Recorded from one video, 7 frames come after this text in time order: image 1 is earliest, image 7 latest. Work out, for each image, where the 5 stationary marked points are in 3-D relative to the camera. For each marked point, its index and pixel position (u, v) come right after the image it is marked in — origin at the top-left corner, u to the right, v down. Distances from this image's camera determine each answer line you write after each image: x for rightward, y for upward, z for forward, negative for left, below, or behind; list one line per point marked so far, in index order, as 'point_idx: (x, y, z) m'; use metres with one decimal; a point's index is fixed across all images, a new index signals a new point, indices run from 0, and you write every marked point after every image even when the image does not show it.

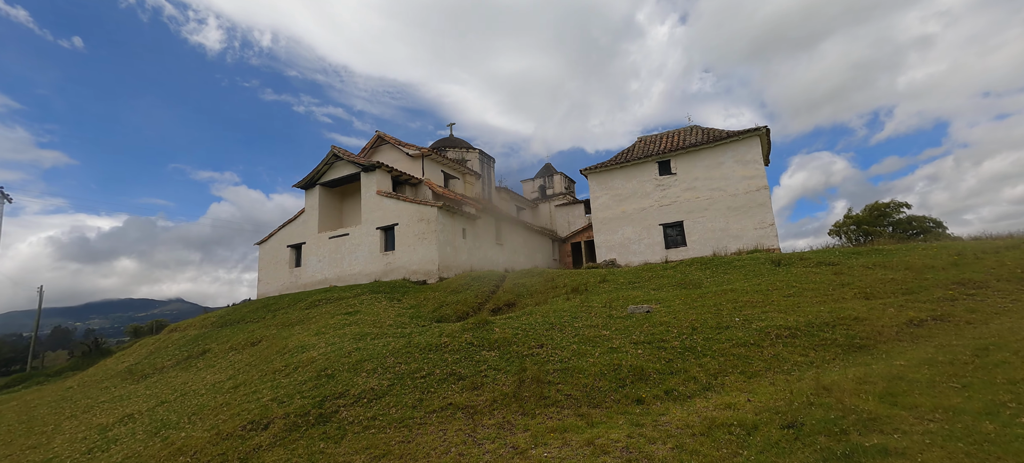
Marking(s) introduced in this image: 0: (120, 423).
0: (-10.7, -5.2, +11.4) m
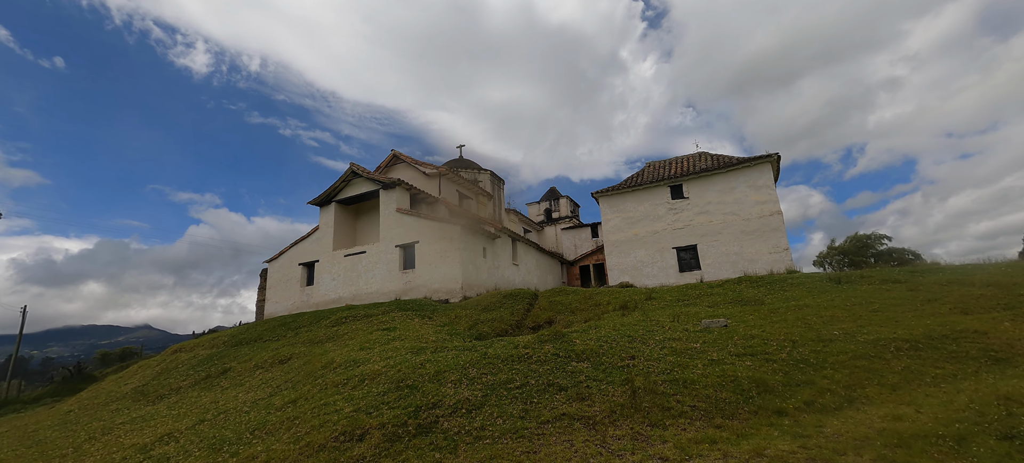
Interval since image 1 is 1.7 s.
0: (-8.8, -5.3, +10.4) m
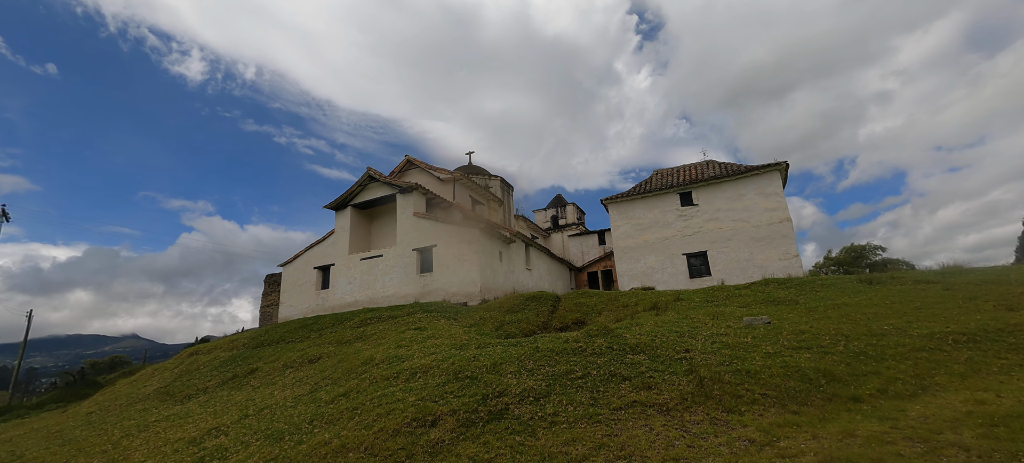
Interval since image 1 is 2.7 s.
0: (-7.6, -5.1, +10.3) m
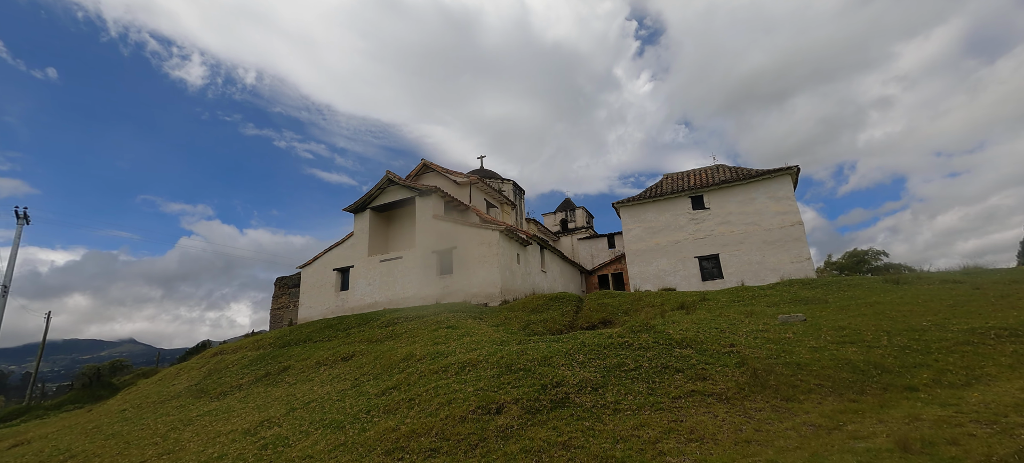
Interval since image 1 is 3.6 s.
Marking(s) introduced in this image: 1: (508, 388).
0: (-6.5, -5.1, +10.6) m
1: (-0.1, -3.1, +8.3) m
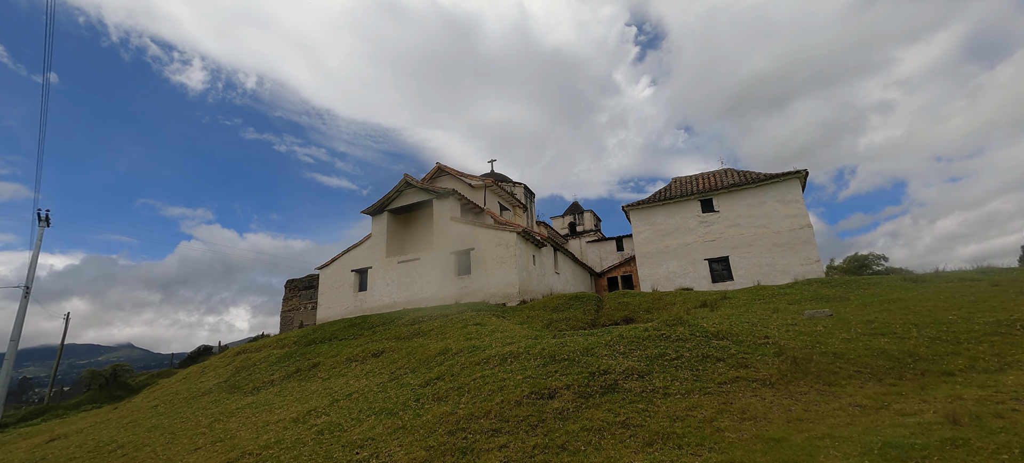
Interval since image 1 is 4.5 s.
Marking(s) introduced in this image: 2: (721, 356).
0: (-5.5, -5.0, +11.1) m
1: (+1.0, -3.0, +8.7) m
2: (+4.4, -2.7, +8.7) m
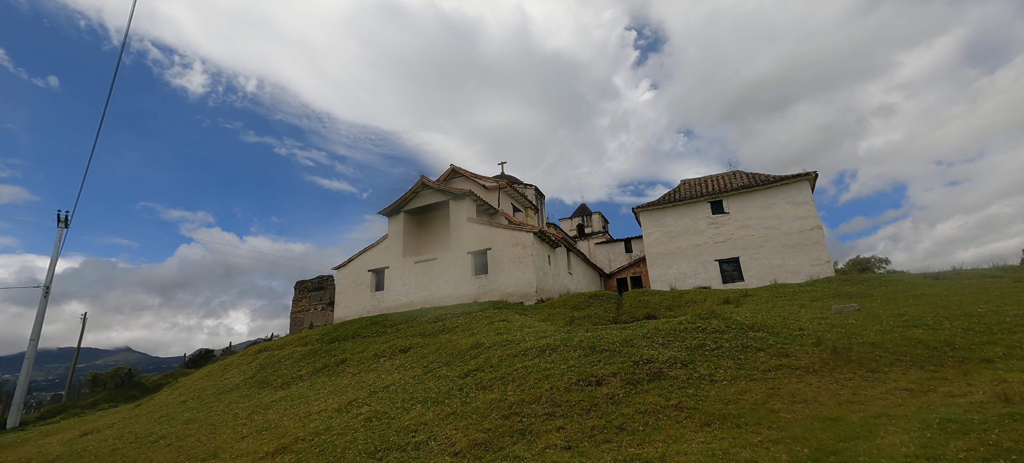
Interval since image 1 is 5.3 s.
0: (-4.4, -4.9, +11.4) m
1: (+2.0, -2.9, +9.0) m
2: (+5.4, -2.5, +9.0) m
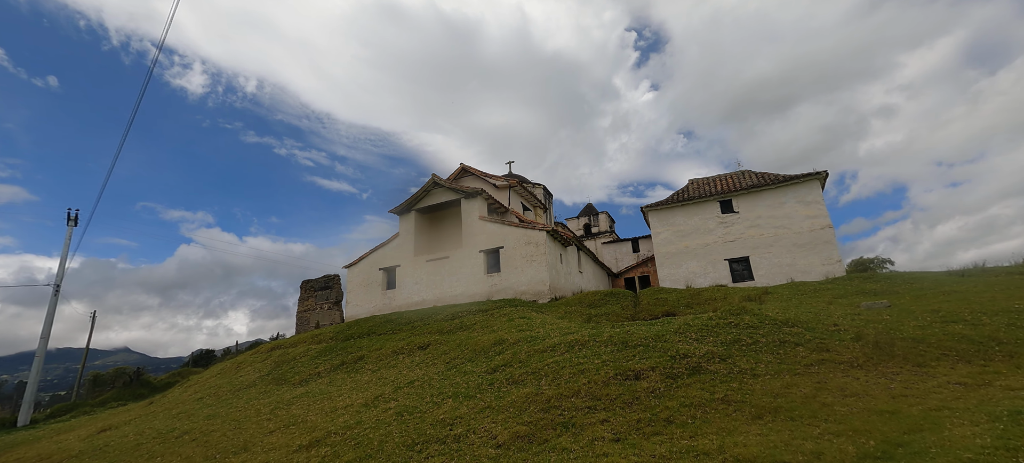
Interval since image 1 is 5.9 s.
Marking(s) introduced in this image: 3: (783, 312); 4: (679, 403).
0: (-3.7, -4.7, +11.3) m
1: (+2.7, -2.8, +8.9) m
2: (+6.2, -2.4, +8.9) m
3: (+7.6, -2.2, +11.5) m
4: (+2.9, -3.0, +7.1) m
